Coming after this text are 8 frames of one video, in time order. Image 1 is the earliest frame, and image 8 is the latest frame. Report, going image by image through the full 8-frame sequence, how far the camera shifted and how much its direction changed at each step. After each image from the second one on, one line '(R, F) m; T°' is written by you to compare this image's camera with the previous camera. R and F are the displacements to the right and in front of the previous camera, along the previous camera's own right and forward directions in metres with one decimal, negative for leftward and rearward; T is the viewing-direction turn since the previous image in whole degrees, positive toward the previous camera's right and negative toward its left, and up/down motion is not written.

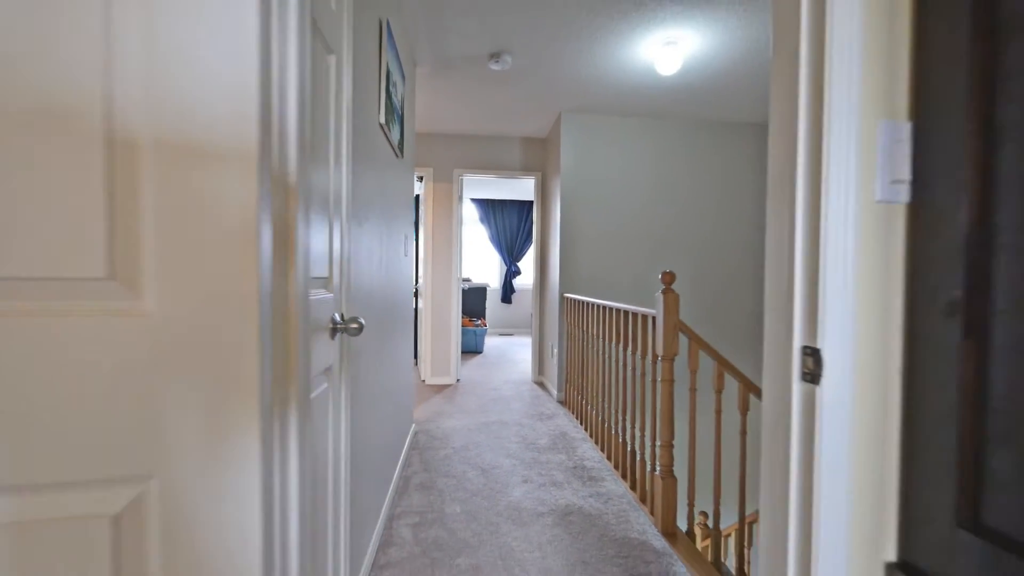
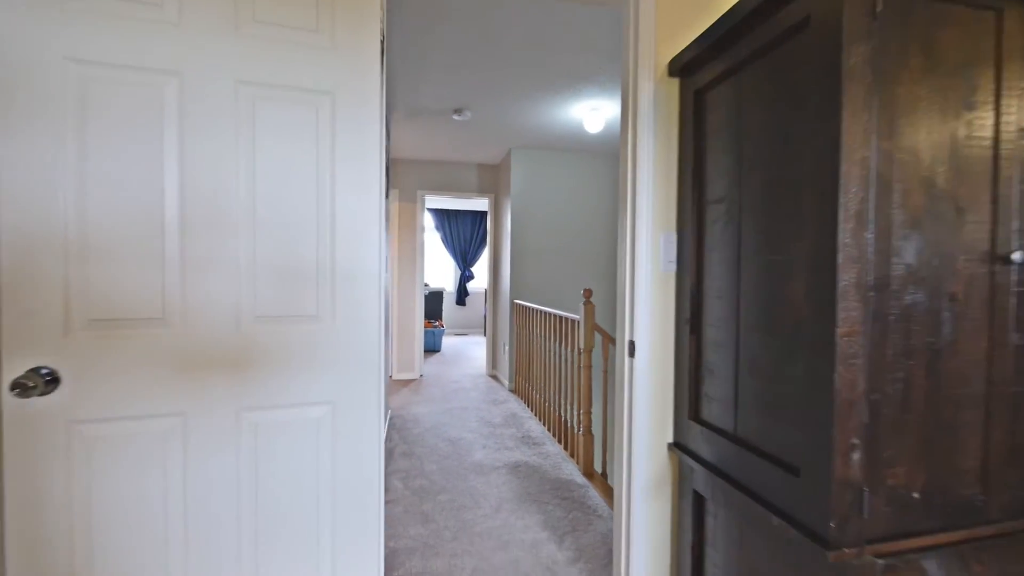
(-0.1, -0.7) m; +6°
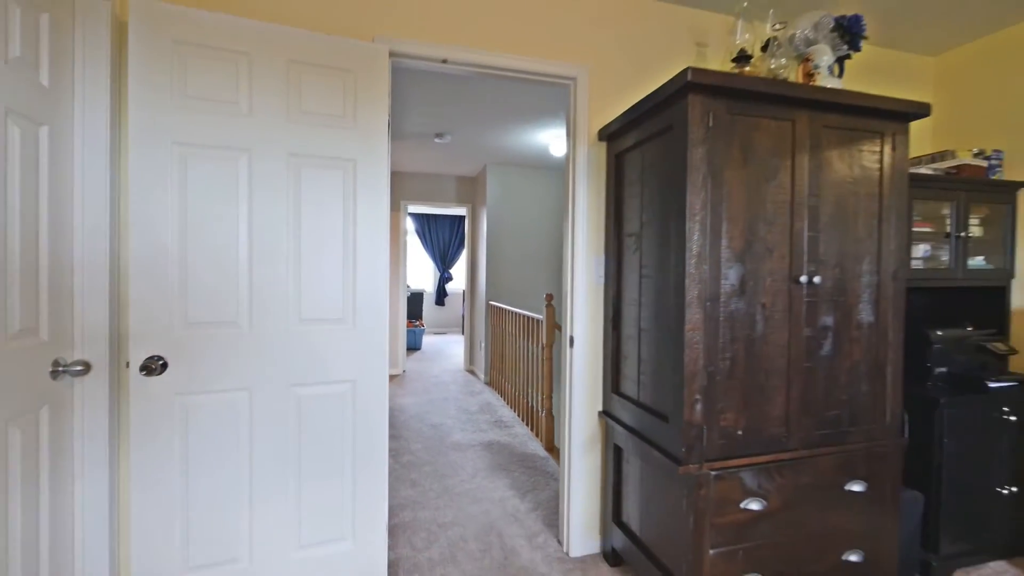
(0.0, -0.5) m; +3°
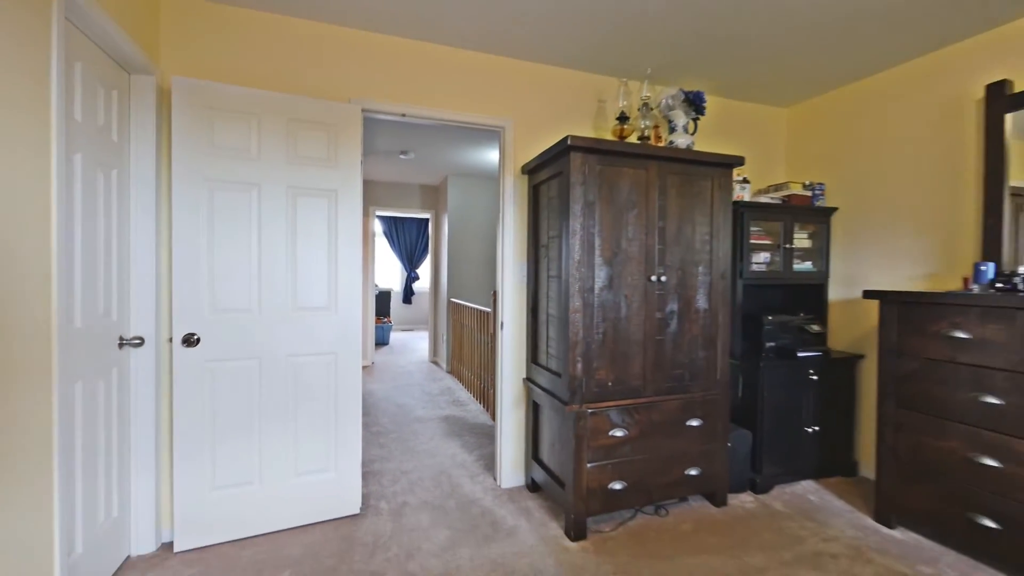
(+0.1, -0.6) m; +4°
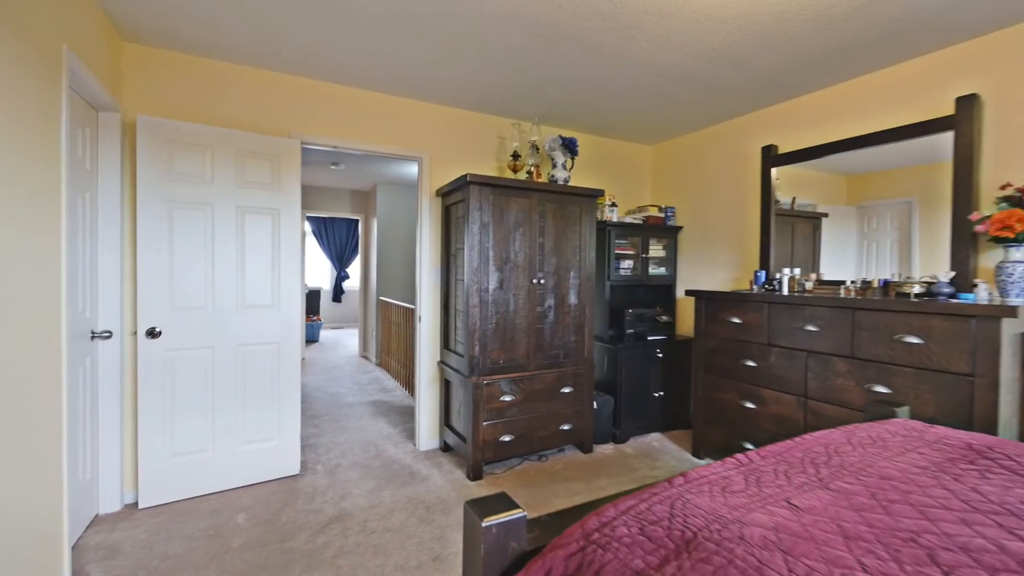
(+0.1, -0.7) m; +8°
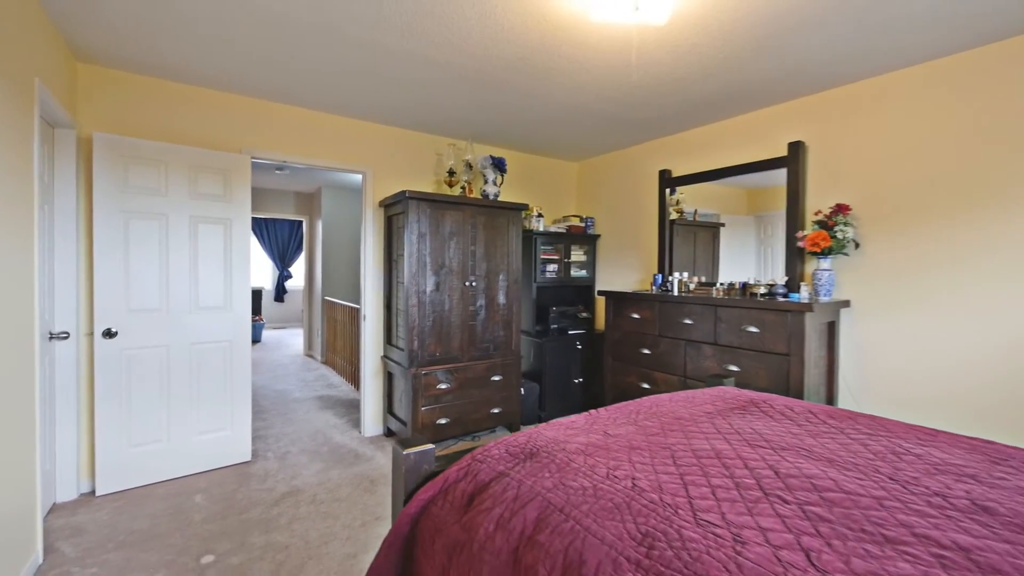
(+0.1, -0.4) m; +6°
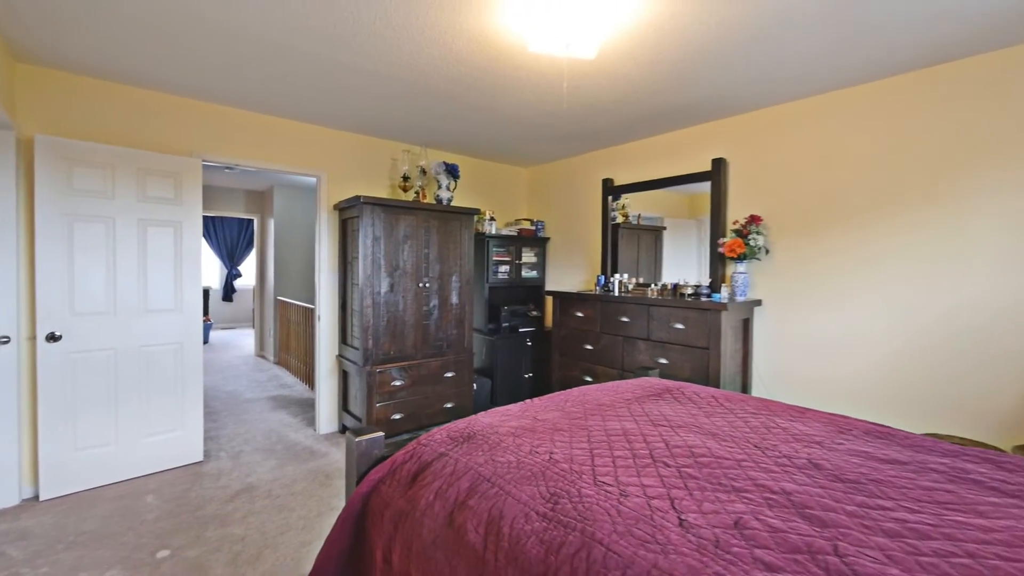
(+0.1, -0.2) m; +5°
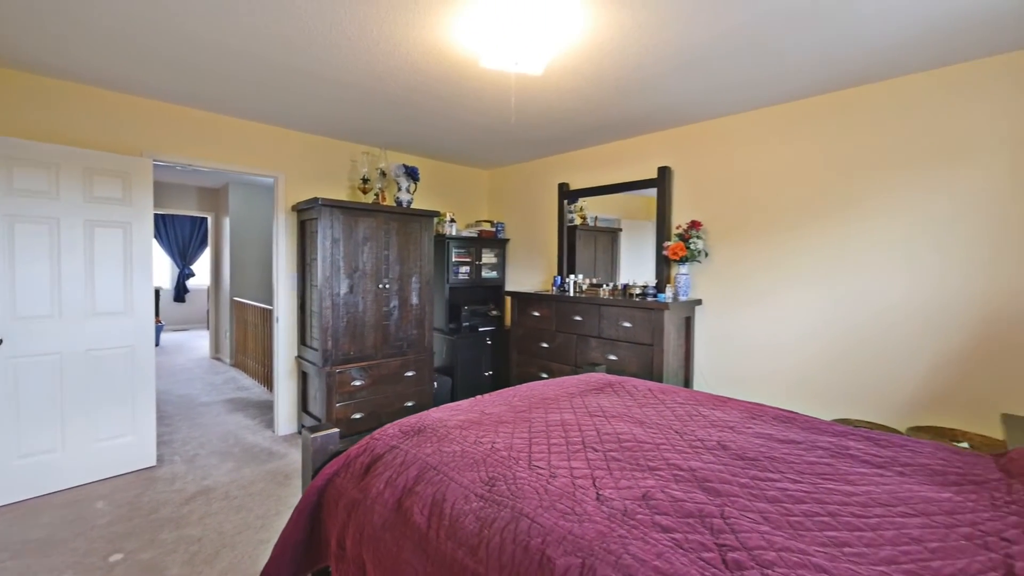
(+0.1, -0.1) m; +4°
